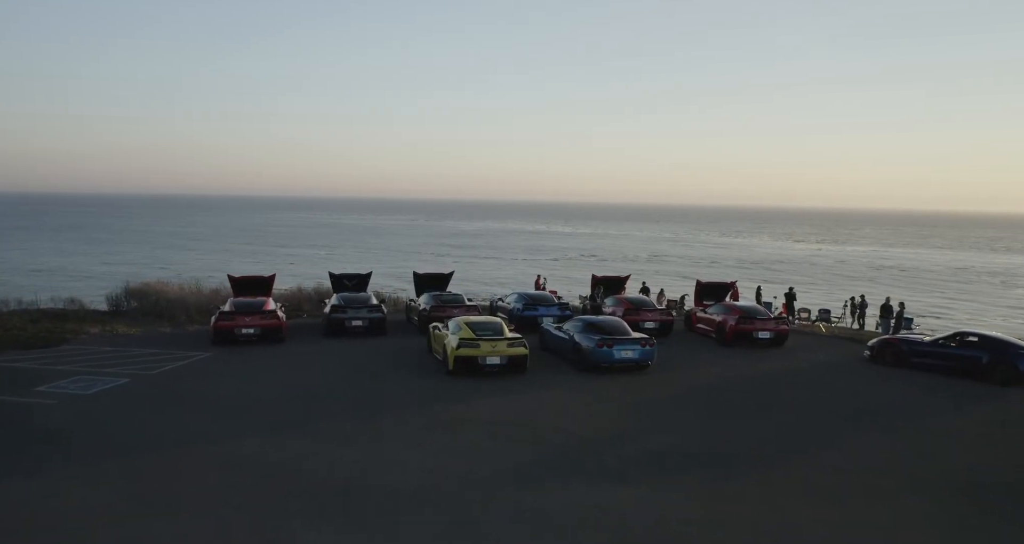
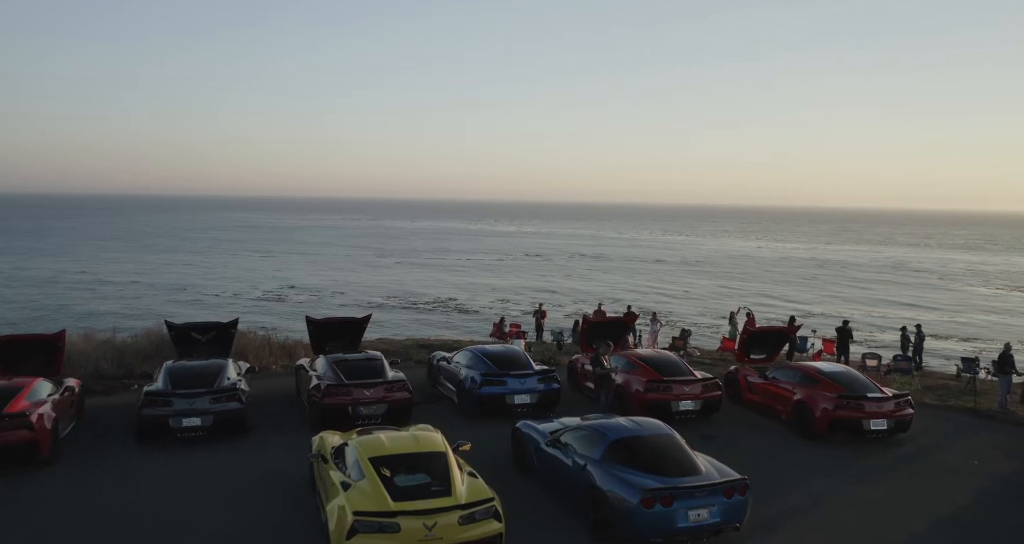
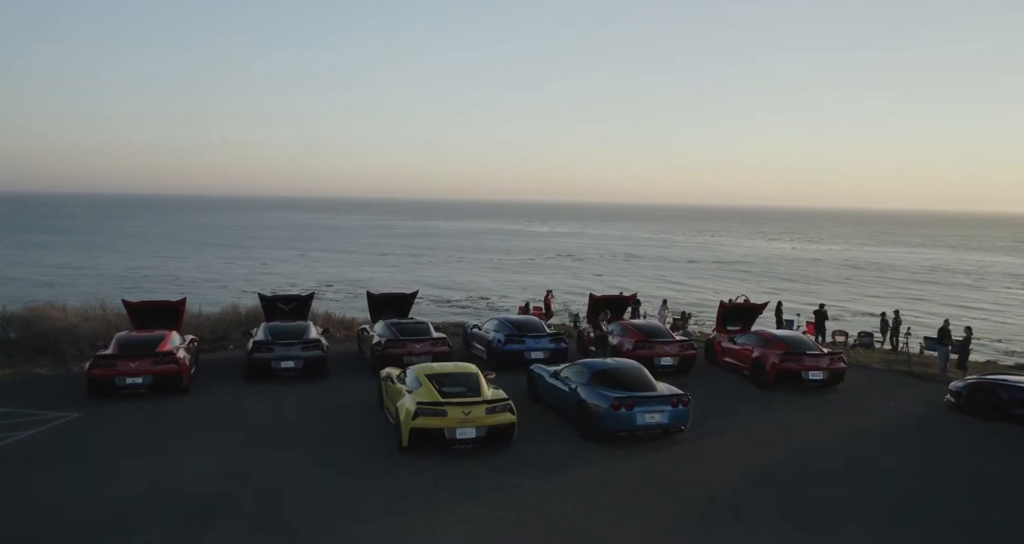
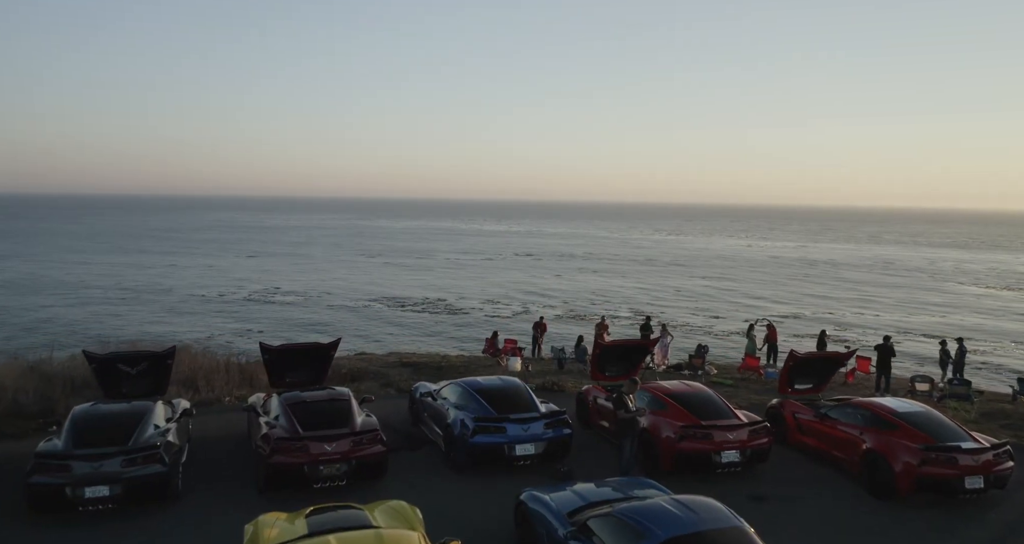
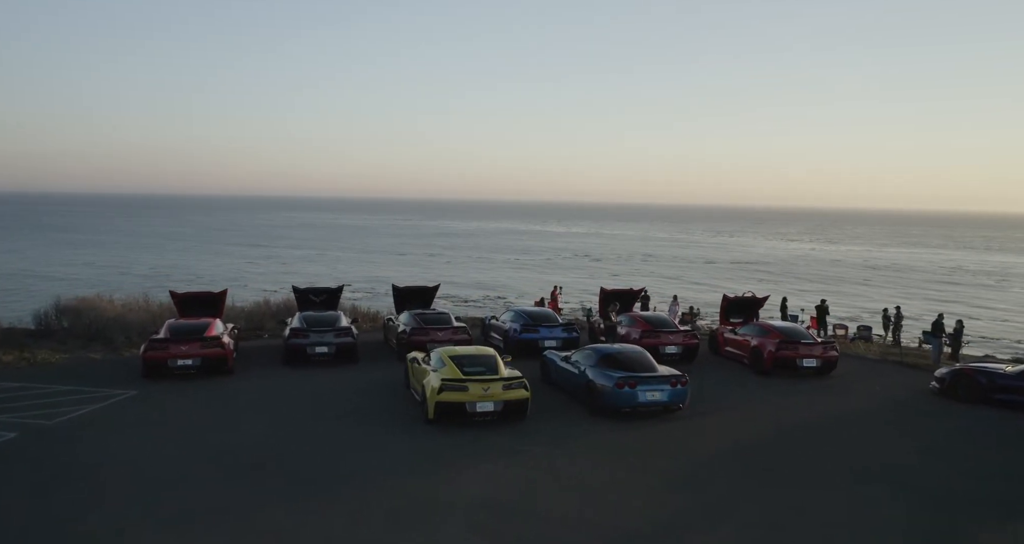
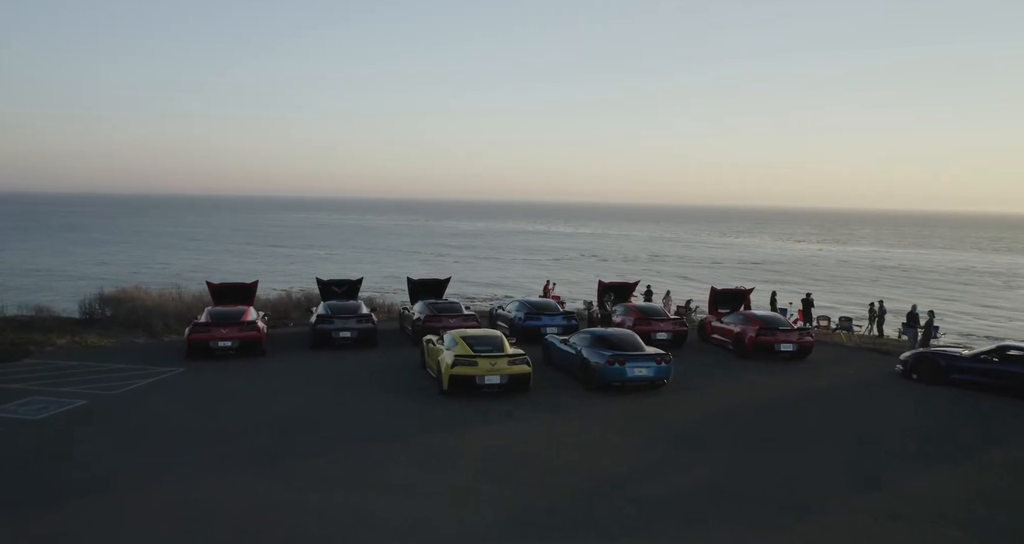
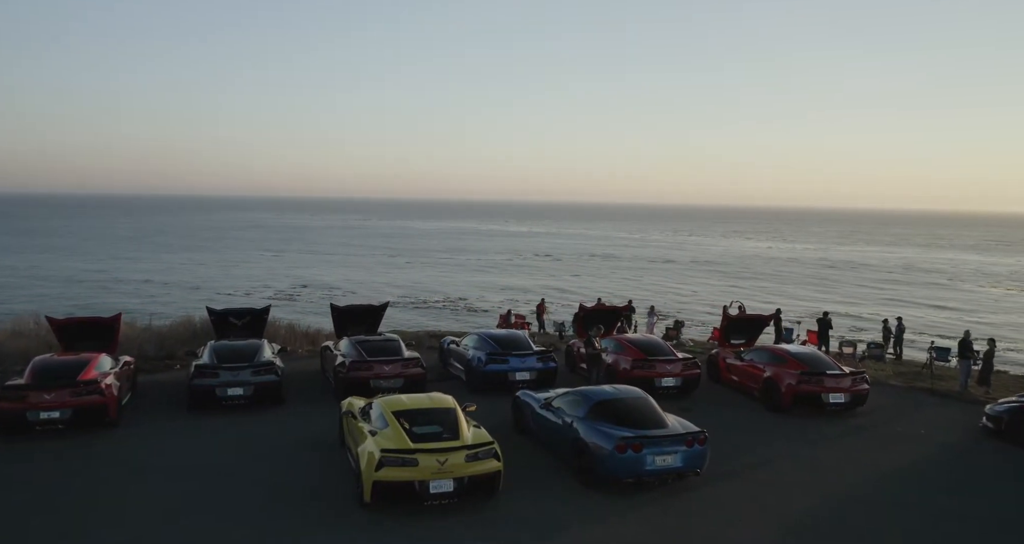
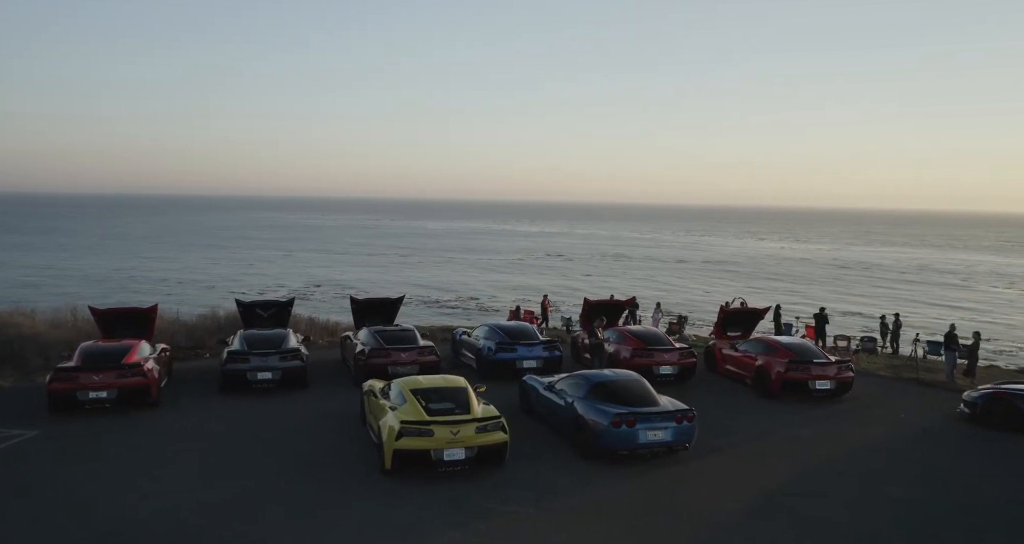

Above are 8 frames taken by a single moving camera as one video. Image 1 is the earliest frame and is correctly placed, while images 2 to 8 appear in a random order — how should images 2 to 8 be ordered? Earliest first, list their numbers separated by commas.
6, 5, 3, 8, 7, 2, 4
